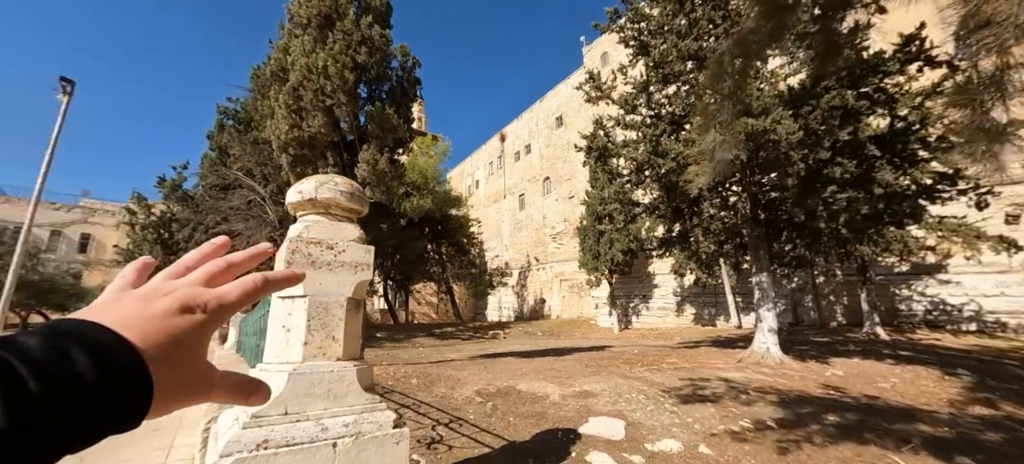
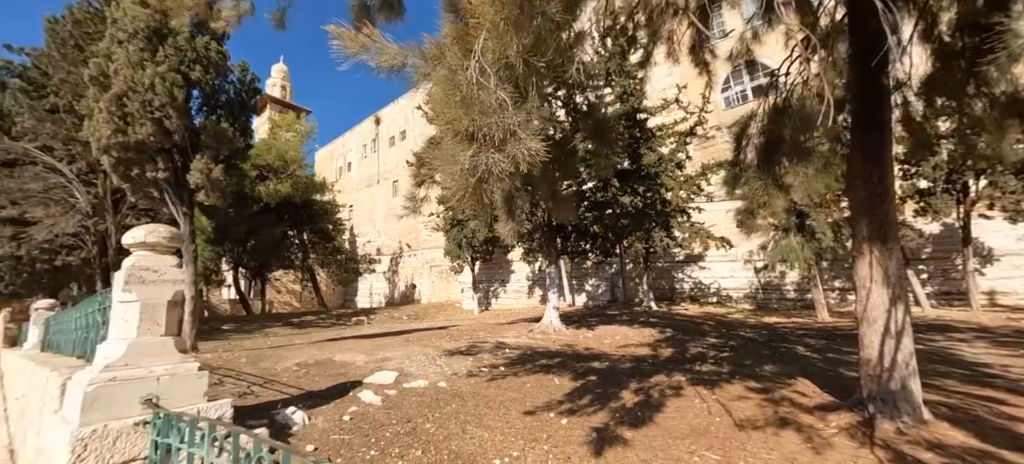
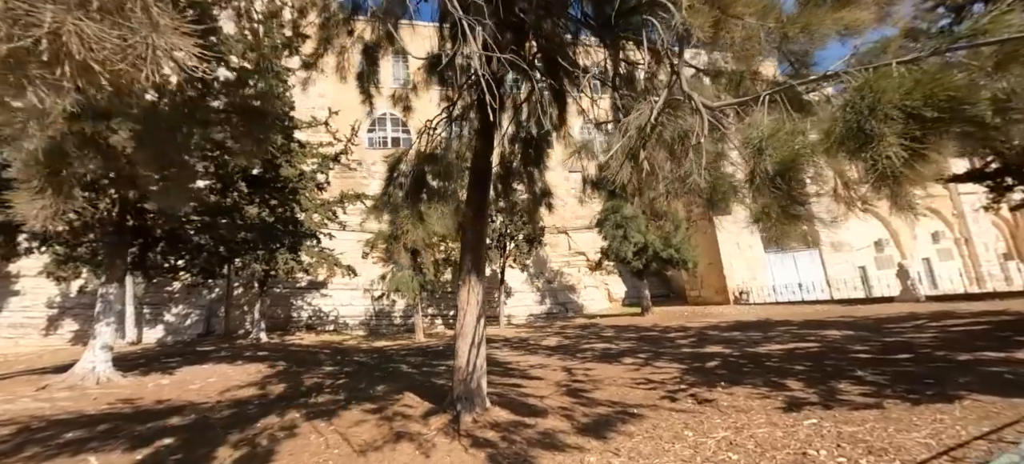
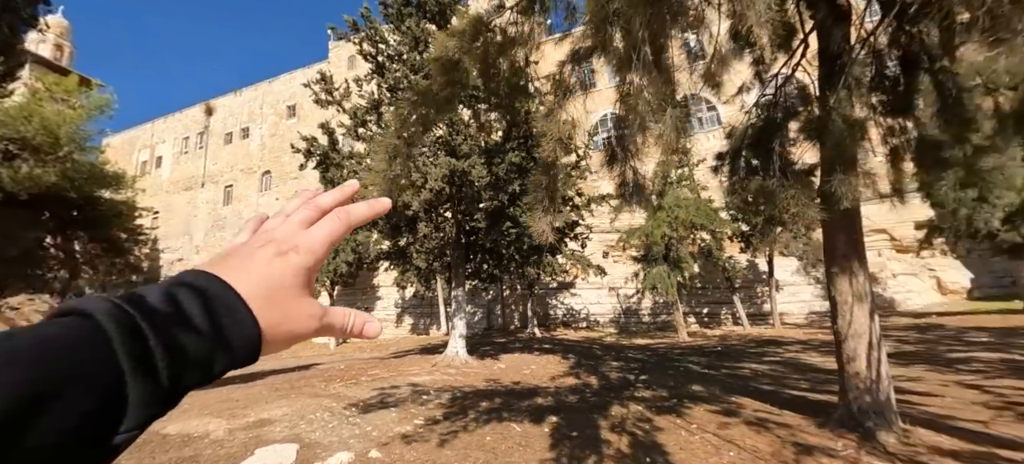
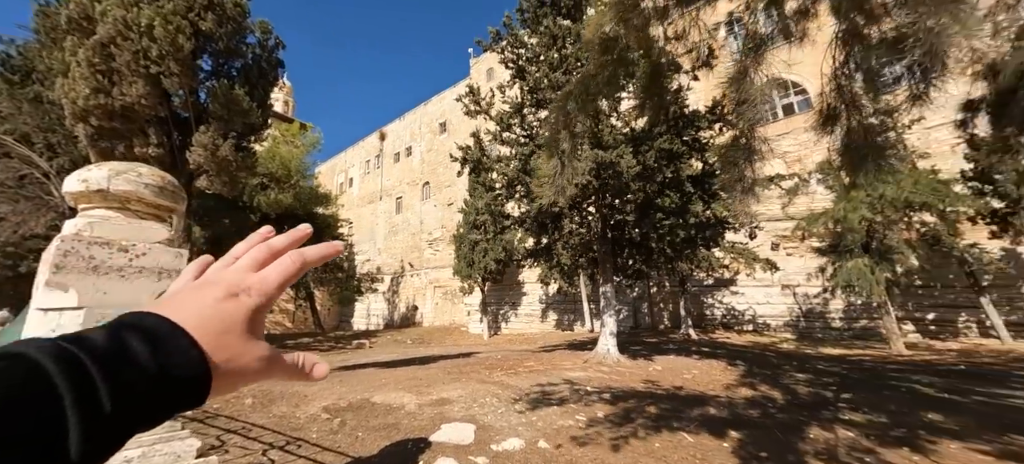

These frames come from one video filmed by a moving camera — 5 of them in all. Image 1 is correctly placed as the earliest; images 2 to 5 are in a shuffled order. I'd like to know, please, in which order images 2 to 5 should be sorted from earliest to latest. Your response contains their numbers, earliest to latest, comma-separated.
5, 4, 3, 2
